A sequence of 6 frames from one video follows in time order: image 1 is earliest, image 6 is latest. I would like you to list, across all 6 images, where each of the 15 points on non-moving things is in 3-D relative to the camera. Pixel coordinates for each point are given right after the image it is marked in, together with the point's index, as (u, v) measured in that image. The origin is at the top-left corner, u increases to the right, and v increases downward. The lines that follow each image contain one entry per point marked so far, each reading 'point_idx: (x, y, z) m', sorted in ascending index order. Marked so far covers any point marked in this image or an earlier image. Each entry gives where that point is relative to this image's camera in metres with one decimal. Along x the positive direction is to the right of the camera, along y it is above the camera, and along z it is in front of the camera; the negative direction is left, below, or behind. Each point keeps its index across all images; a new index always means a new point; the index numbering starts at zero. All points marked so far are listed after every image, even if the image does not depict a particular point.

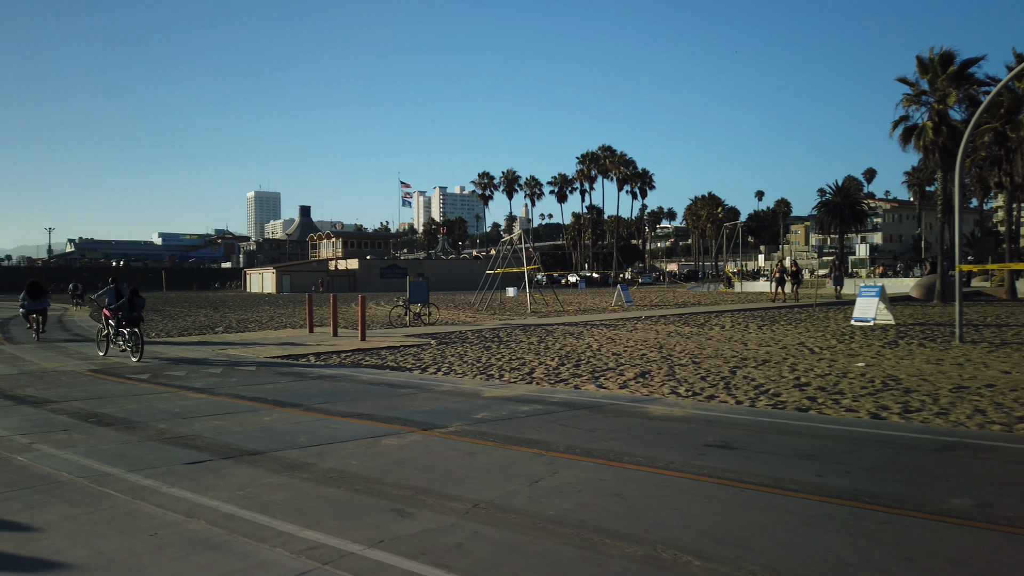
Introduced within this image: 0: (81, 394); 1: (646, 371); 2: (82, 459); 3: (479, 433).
0: (-6.7, -1.7, +11.7) m
1: (+2.3, -1.4, +12.8) m
2: (-4.1, -1.6, +7.2) m
3: (-0.4, -1.6, +8.2) m
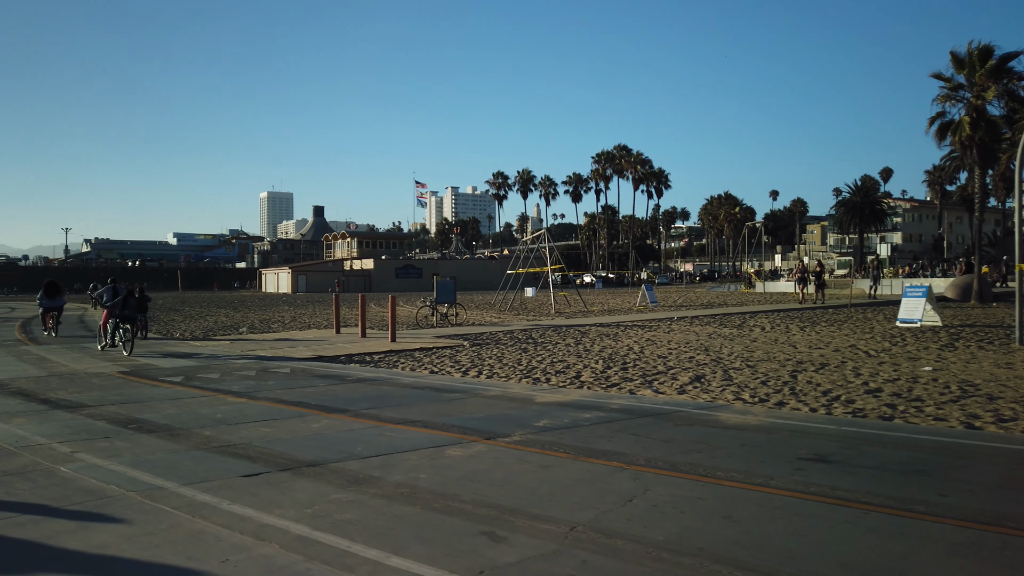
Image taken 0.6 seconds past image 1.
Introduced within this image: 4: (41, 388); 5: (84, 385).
0: (-5.9, -1.6, +11.3) m
1: (+3.1, -1.4, +12.3) m
2: (-3.4, -1.6, +6.8) m
3: (+0.4, -1.6, +7.7) m
4: (-7.9, -1.7, +12.6) m
5: (-7.3, -1.7, +12.9) m
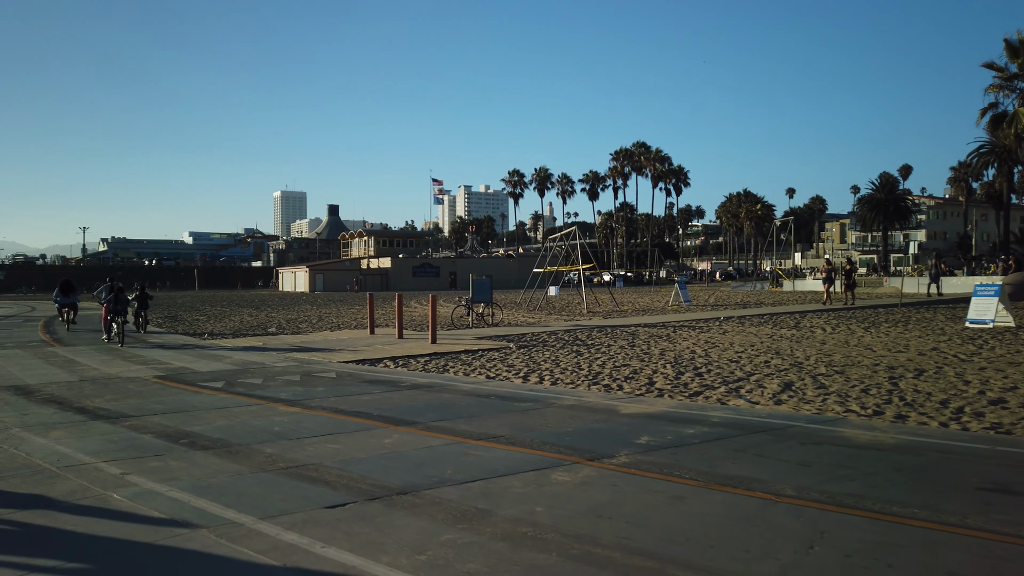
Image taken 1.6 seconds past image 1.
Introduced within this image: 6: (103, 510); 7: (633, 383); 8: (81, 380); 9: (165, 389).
0: (-4.9, -1.6, +10.4) m
1: (+4.1, -1.4, +11.2) m
2: (-2.5, -1.6, +5.8) m
3: (+1.3, -1.6, +6.7) m
4: (-6.8, -1.7, +11.8) m
5: (-6.2, -1.7, +12.0) m
6: (-3.0, -1.7, +5.6) m
7: (+1.9, -1.5, +11.9) m
8: (-7.8, -1.7, +13.6) m
9: (-5.6, -1.6, +12.2) m
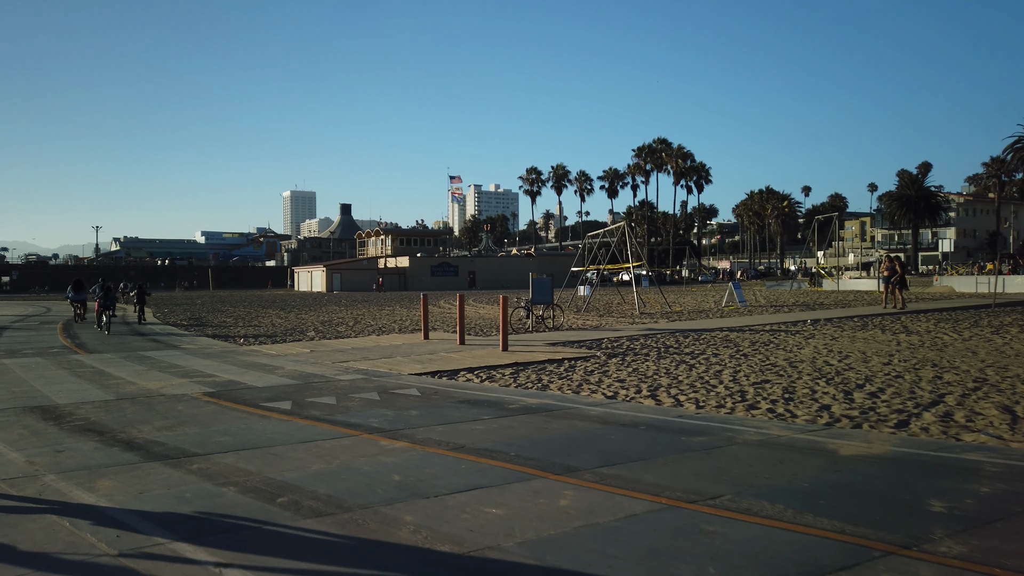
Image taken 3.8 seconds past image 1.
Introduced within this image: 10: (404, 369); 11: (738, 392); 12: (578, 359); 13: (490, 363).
0: (-3.1, -1.7, +8.3) m
1: (+5.9, -1.4, +9.0) m
2: (-0.8, -1.7, +3.7) m
3: (+3.0, -1.6, +4.5) m
4: (-5.1, -1.7, +9.6) m
5: (-4.5, -1.7, +9.9) m
6: (-1.4, -1.7, +3.4) m
7: (+3.7, -1.5, +9.7) m
8: (-6.0, -1.7, +11.5) m
9: (-3.9, -1.7, +10.1) m
10: (-2.1, -1.6, +14.8) m
11: (+3.2, -1.5, +10.9) m
12: (+1.3, -1.5, +15.5) m
13: (-0.4, -1.5, +15.2) m
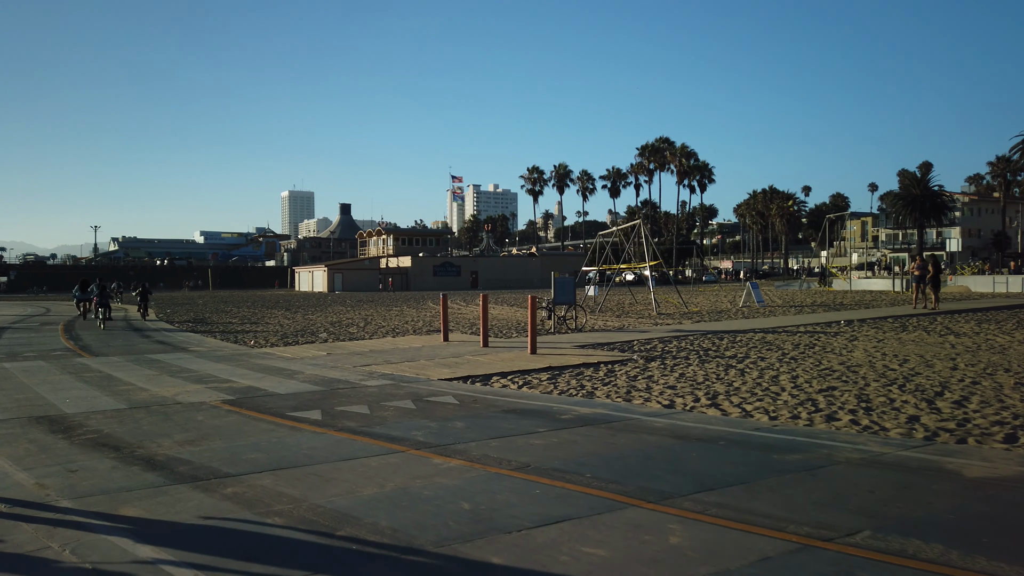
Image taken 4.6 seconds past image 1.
0: (-2.5, -1.7, +7.4) m
1: (+6.5, -1.4, +8.1) m
2: (-0.1, -1.7, +2.8) m
3: (+3.7, -1.6, +3.6) m
4: (-4.4, -1.7, +8.7) m
5: (-3.8, -1.7, +9.0) m
6: (-0.7, -1.7, +2.5) m
7: (+4.3, -1.5, +8.8) m
8: (-5.4, -1.7, +10.6) m
9: (-3.2, -1.7, +9.2) m
10: (-1.5, -1.6, +13.9) m
11: (+3.9, -1.5, +10.0) m
12: (+2.0, -1.4, +14.6) m
13: (+0.2, -1.5, +14.4) m
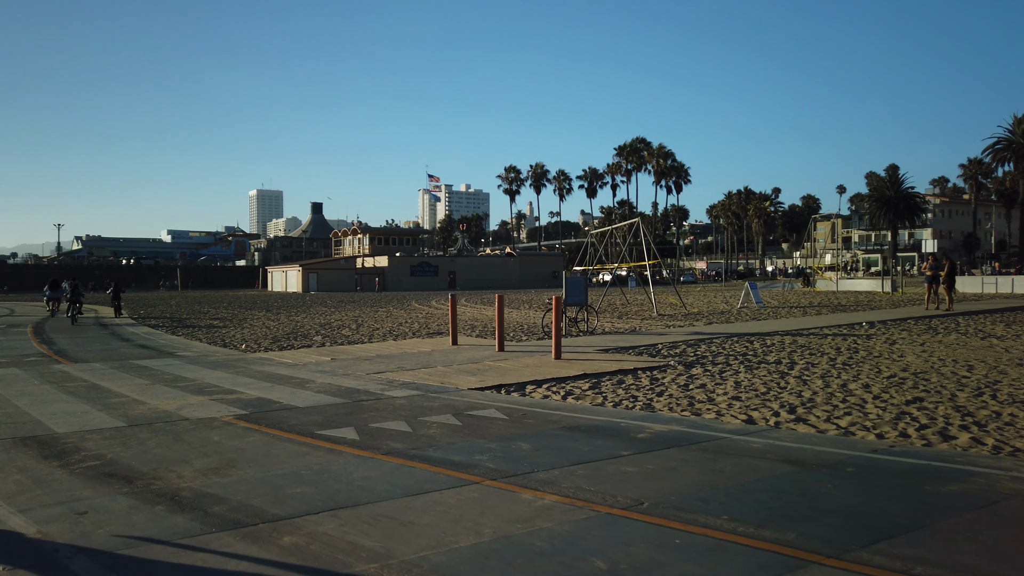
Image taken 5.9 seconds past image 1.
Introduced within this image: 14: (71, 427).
0: (-1.7, -1.7, +6.1) m
1: (+7.3, -1.4, +7.2) m
2: (+0.9, -1.7, +1.6) m
3: (+4.6, -1.6, +2.6) m
4: (-3.7, -1.7, +7.4) m
5: (-3.1, -1.7, +7.7) m
6: (+0.3, -1.7, +1.4) m
7: (+5.1, -1.5, +7.8) m
8: (-4.7, -1.7, +9.3) m
9: (-2.5, -1.7, +7.9) m
10: (-0.9, -1.6, +12.7) m
11: (+4.6, -1.5, +9.0) m
12: (+2.5, -1.5, +13.5) m
13: (+0.7, -1.5, +13.2) m
14: (-5.3, -1.7, +9.0) m
